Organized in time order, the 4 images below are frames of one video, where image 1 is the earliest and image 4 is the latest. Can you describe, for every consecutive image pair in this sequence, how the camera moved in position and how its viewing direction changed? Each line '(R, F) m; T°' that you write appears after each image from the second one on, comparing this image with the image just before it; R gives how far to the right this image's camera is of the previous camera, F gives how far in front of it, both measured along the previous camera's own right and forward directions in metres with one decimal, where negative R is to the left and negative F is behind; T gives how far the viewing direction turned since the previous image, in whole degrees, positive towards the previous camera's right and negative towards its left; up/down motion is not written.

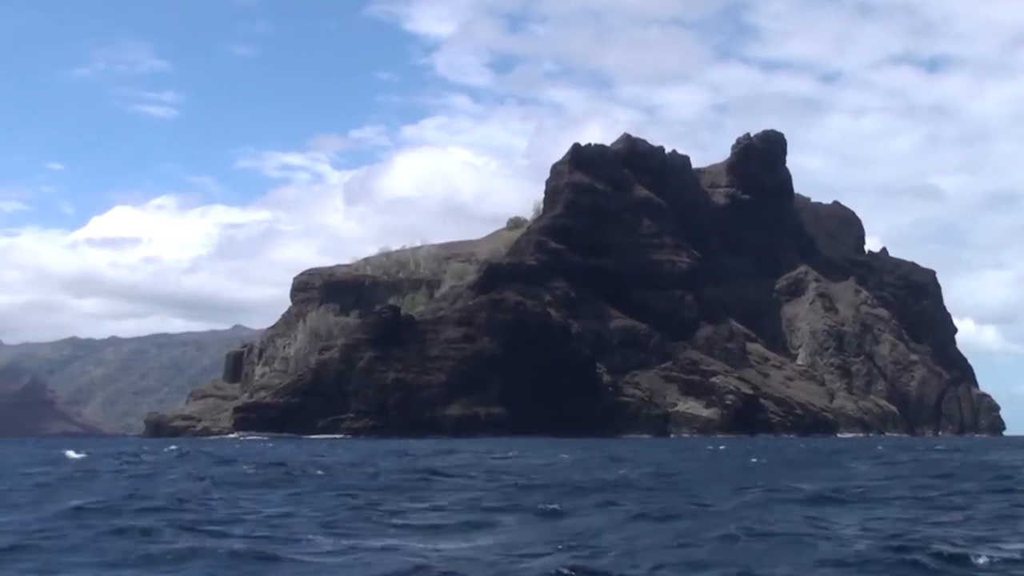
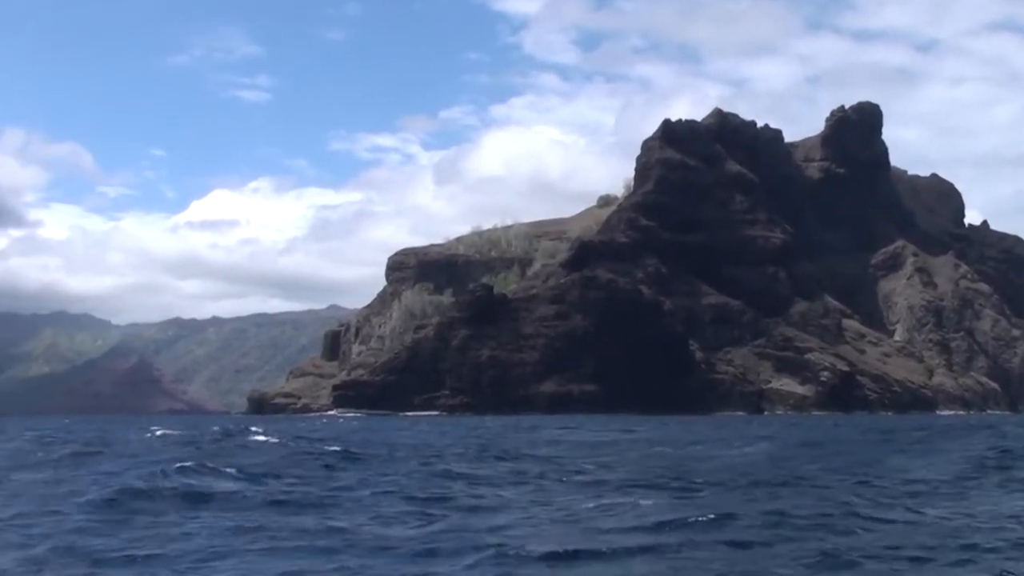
(-0.5, -0.4) m; -4°
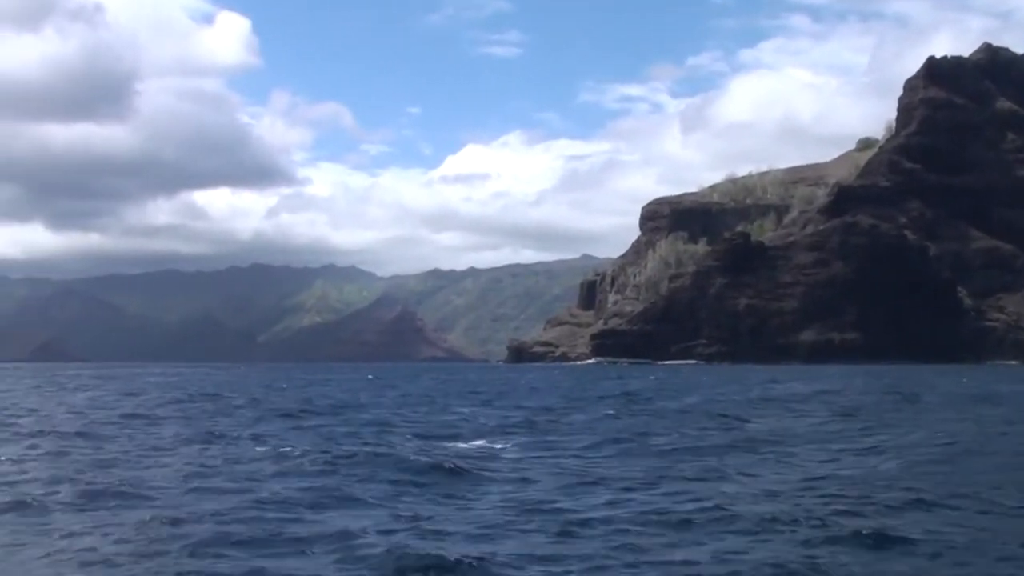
(-4.0, -0.8) m; -10°
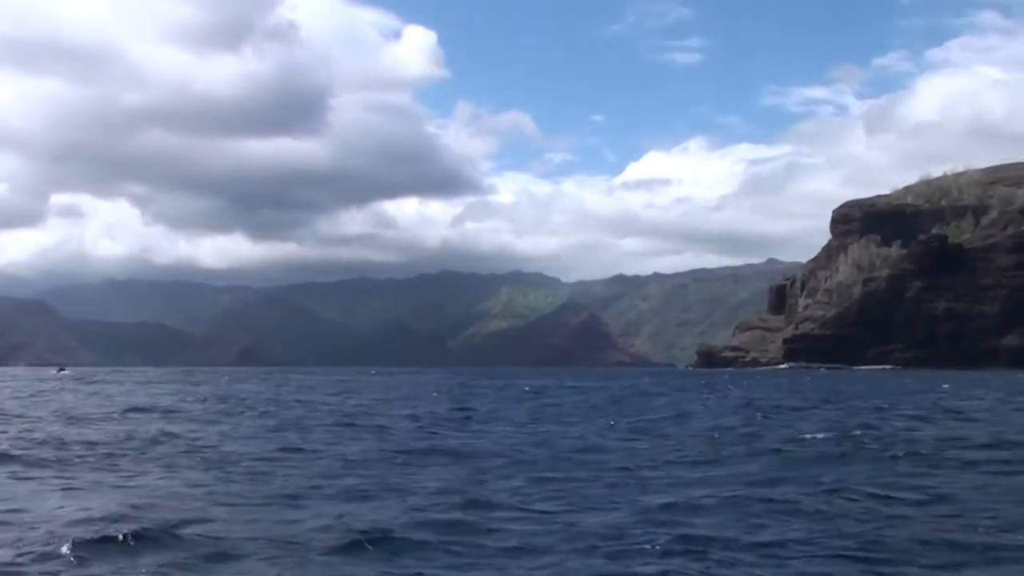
(-4.4, -1.3) m; -6°
